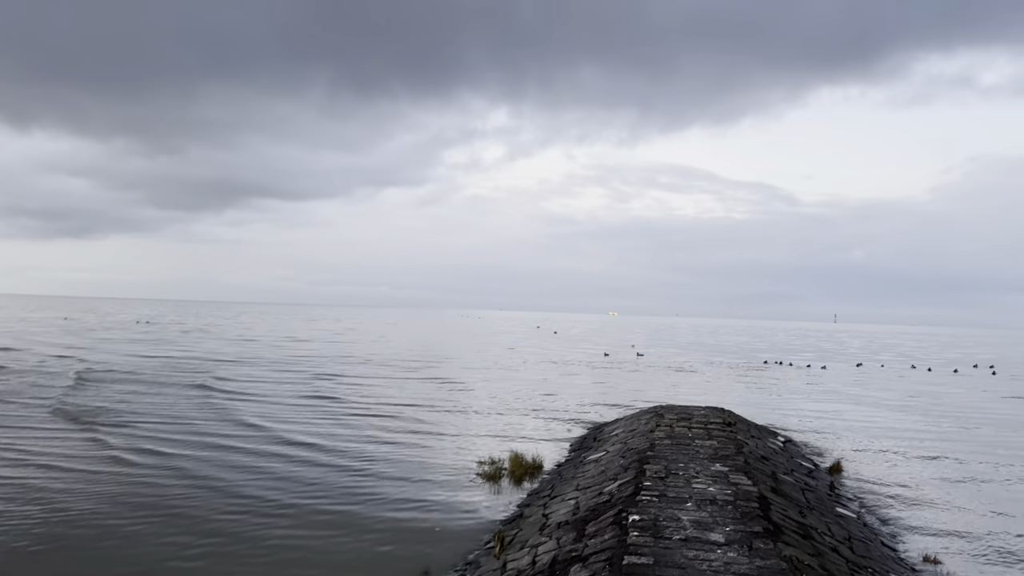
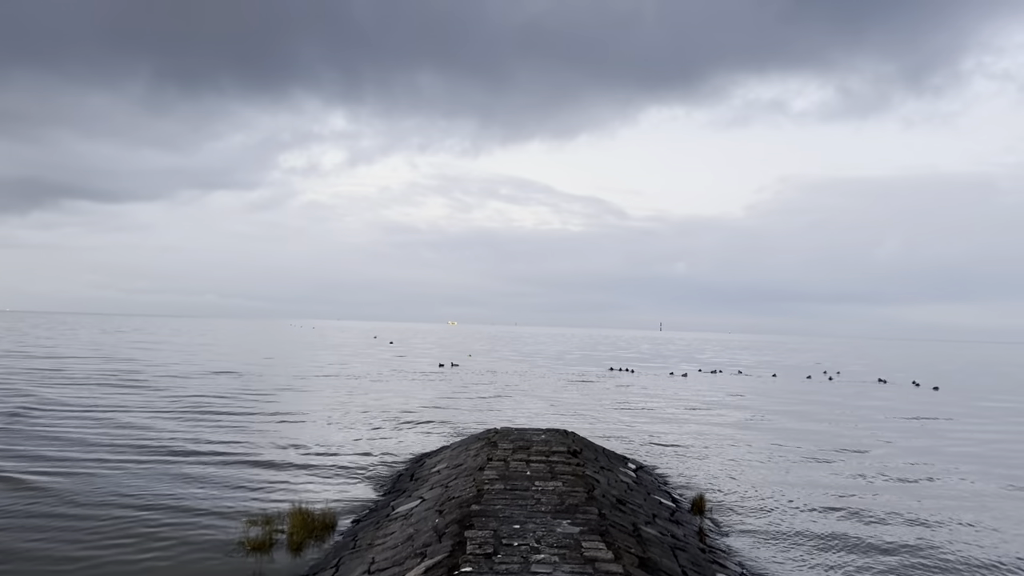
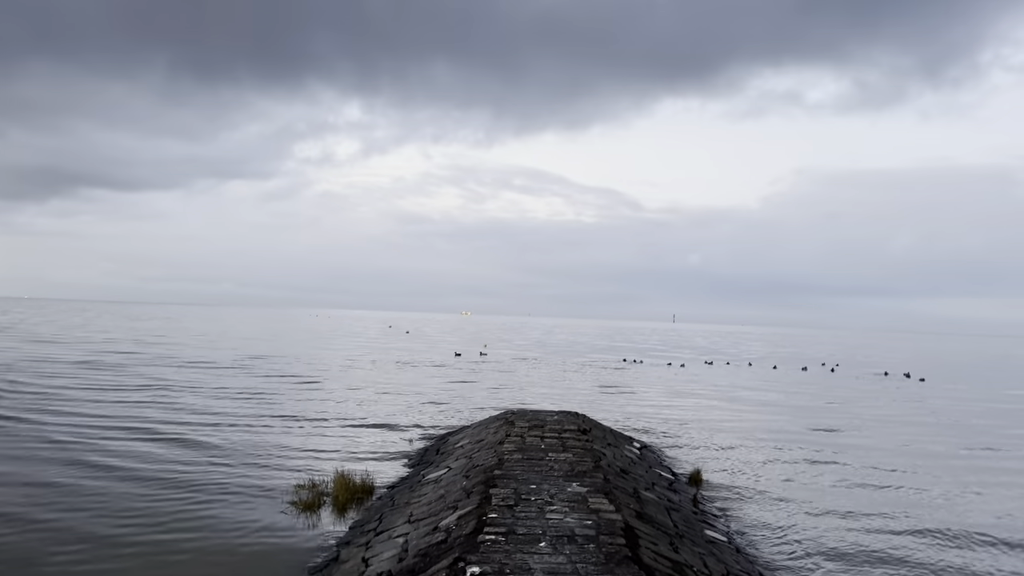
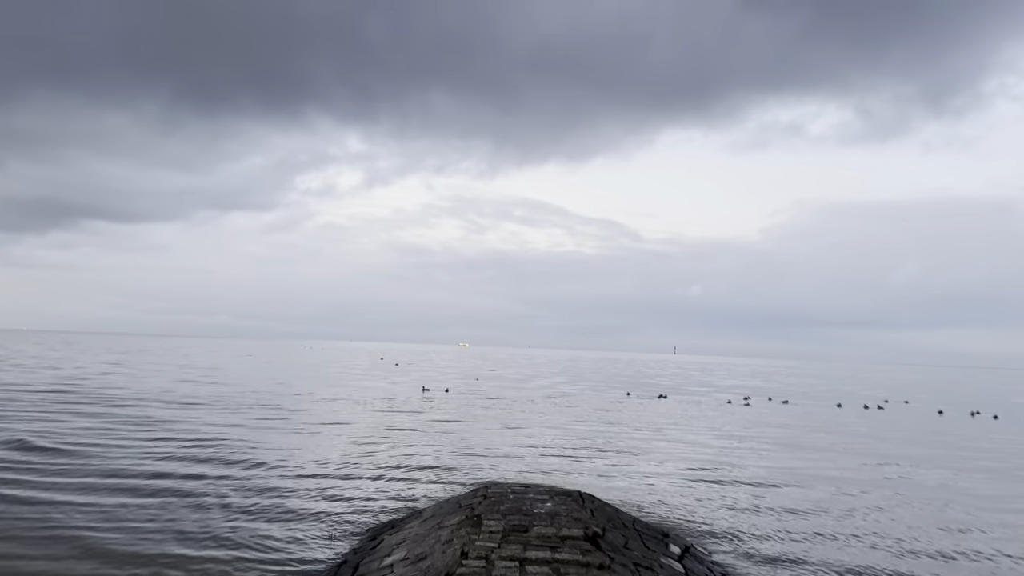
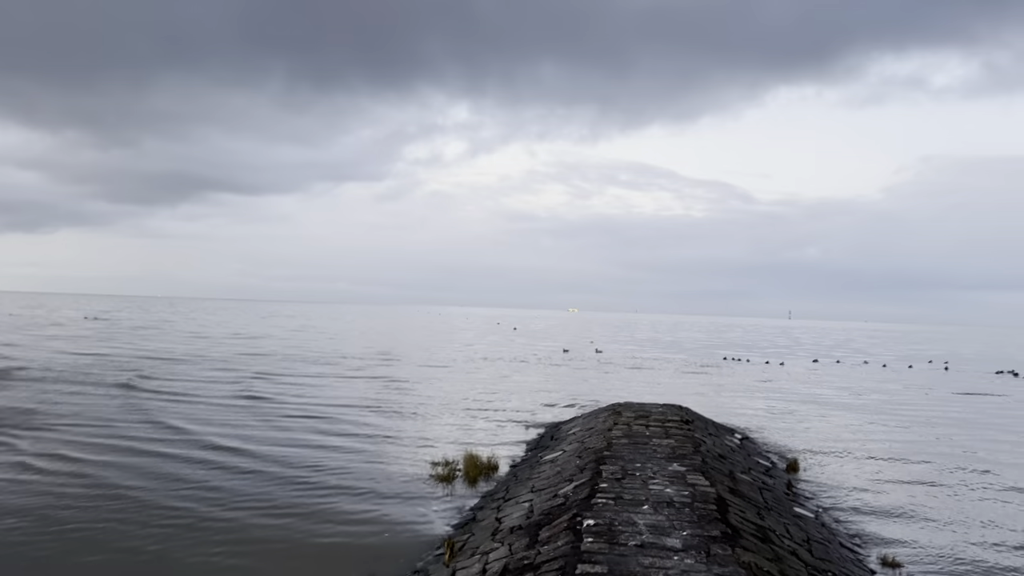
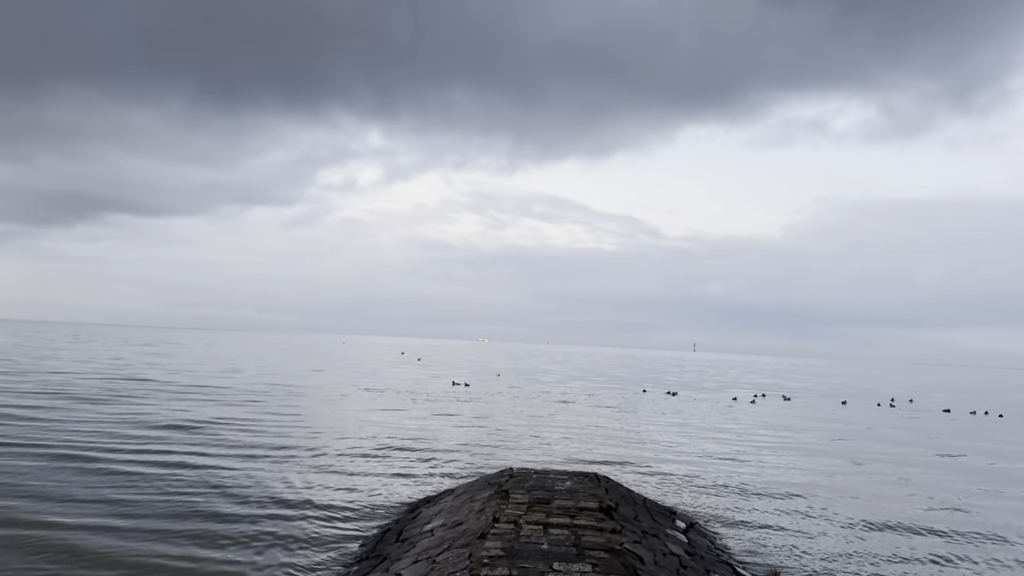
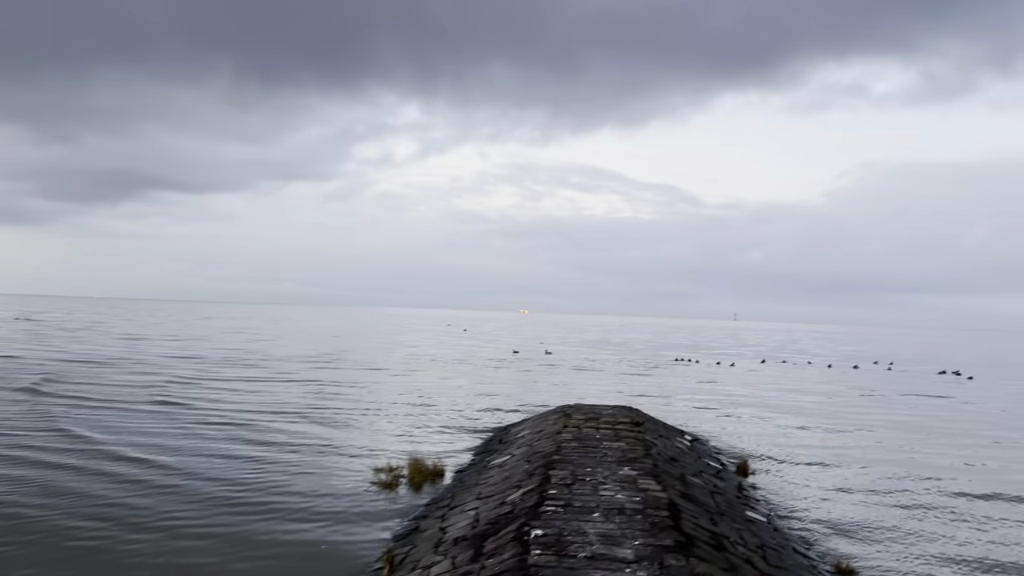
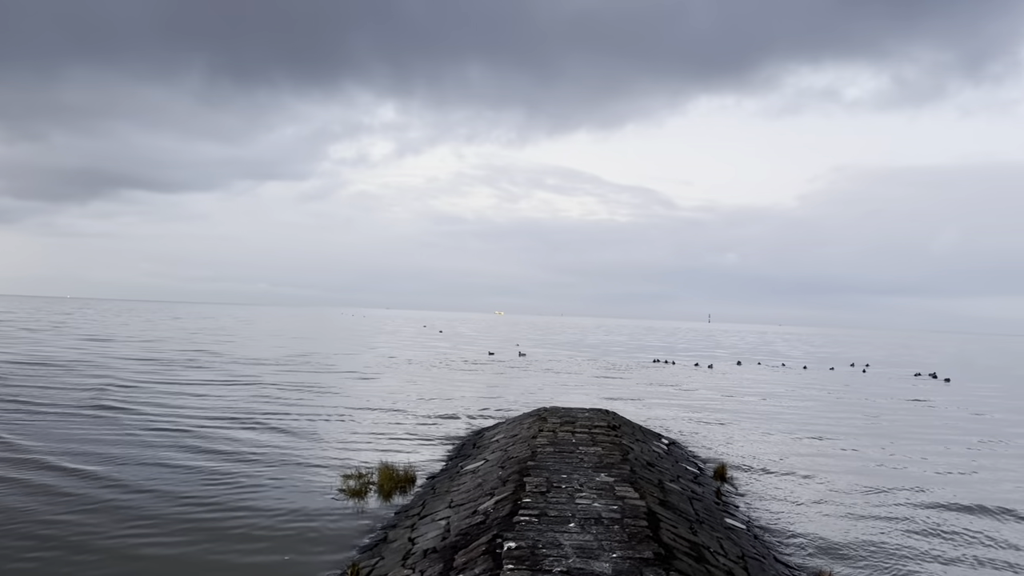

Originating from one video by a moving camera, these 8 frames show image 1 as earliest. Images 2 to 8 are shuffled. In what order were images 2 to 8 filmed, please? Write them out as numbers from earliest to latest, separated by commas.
5, 7, 8, 3, 2, 6, 4
